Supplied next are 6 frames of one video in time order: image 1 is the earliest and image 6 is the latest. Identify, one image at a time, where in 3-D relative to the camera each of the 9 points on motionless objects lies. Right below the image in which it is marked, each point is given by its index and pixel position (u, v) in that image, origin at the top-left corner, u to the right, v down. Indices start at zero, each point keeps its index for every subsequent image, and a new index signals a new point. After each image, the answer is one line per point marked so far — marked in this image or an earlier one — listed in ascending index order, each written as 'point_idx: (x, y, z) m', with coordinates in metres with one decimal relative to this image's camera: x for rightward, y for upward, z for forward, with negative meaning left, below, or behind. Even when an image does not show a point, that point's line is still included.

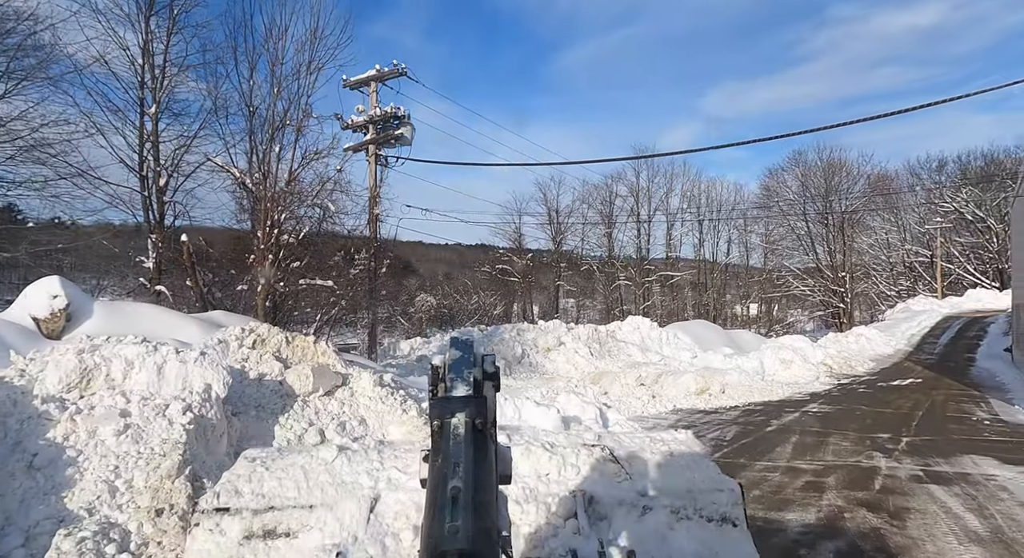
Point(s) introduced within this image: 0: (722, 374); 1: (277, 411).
0: (+5.8, -2.7, +18.9) m
1: (-2.9, -1.6, +8.2) m
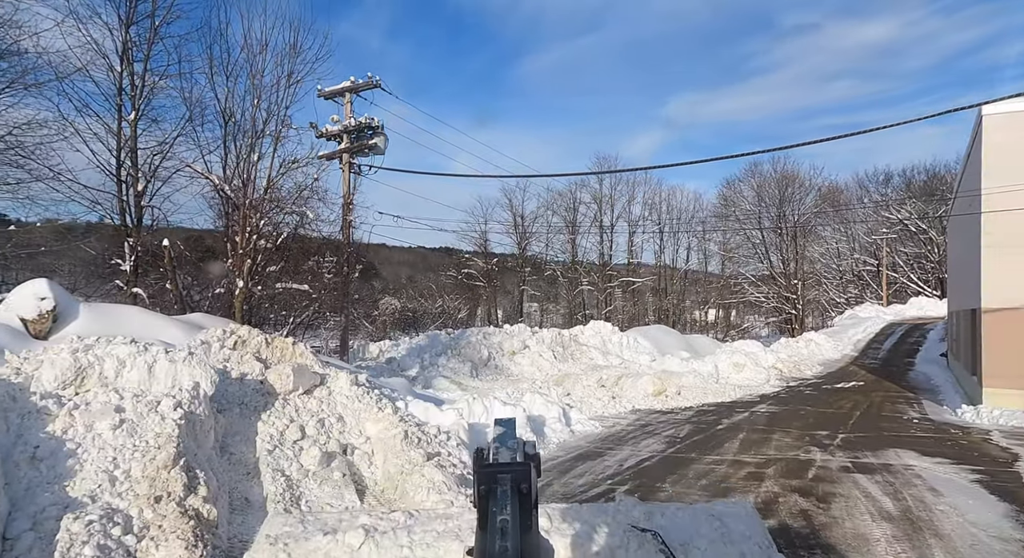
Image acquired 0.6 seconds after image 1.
0: (+4.9, -2.9, +19.8) m
1: (-3.3, -1.7, +8.7) m
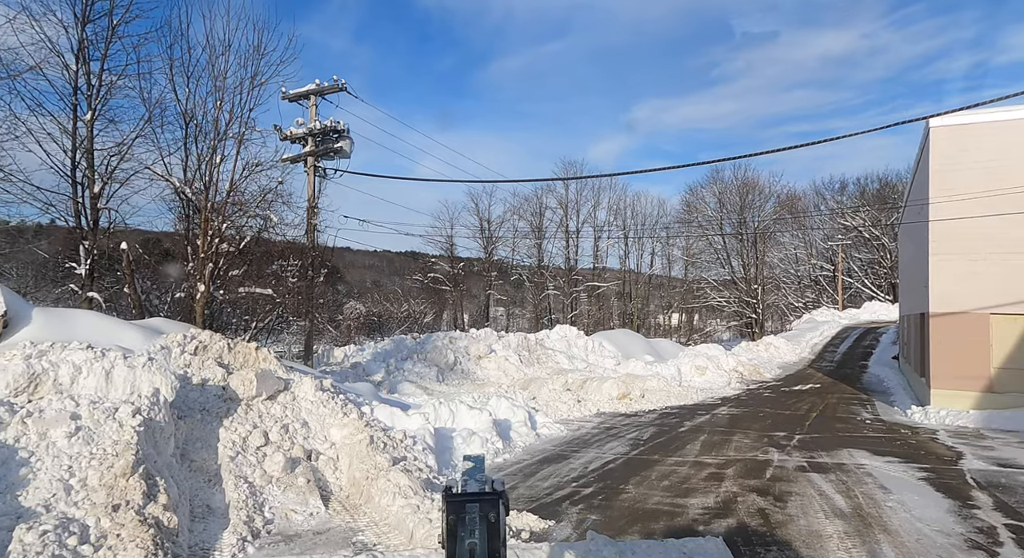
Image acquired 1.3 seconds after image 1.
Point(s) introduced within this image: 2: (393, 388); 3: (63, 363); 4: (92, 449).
0: (+3.8, -3.0, +20.1) m
1: (-3.7, -1.7, +8.6) m
2: (-3.0, -2.7, +16.7) m
3: (-4.9, -0.9, +7.4) m
4: (-4.1, -1.6, +6.5) m
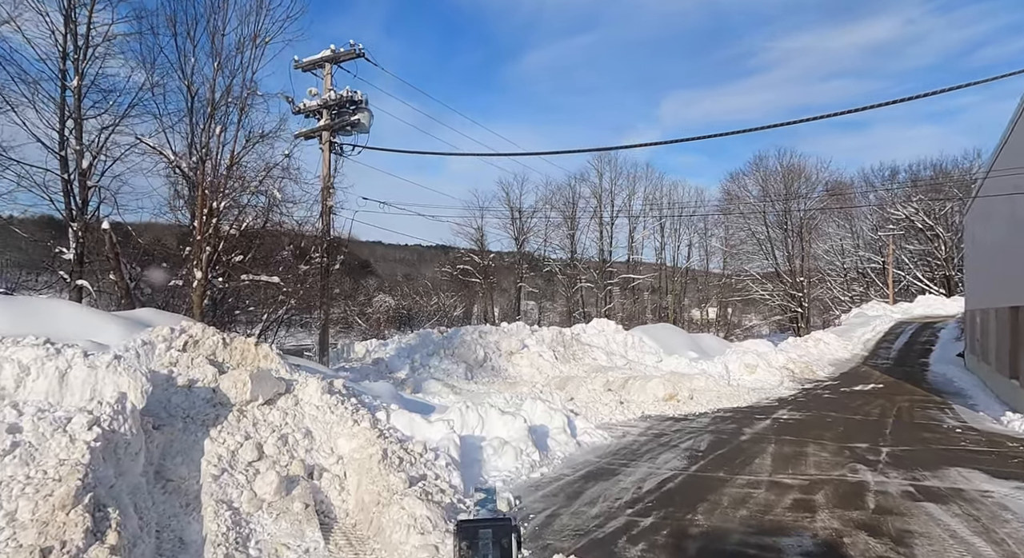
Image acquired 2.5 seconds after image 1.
0: (+4.8, -2.7, +18.4) m
1: (-3.3, -1.5, +7.2) m
2: (-2.1, -2.5, +15.4) m
3: (-4.5, -0.7, +6.1) m
4: (-3.7, -1.5, +5.2) m
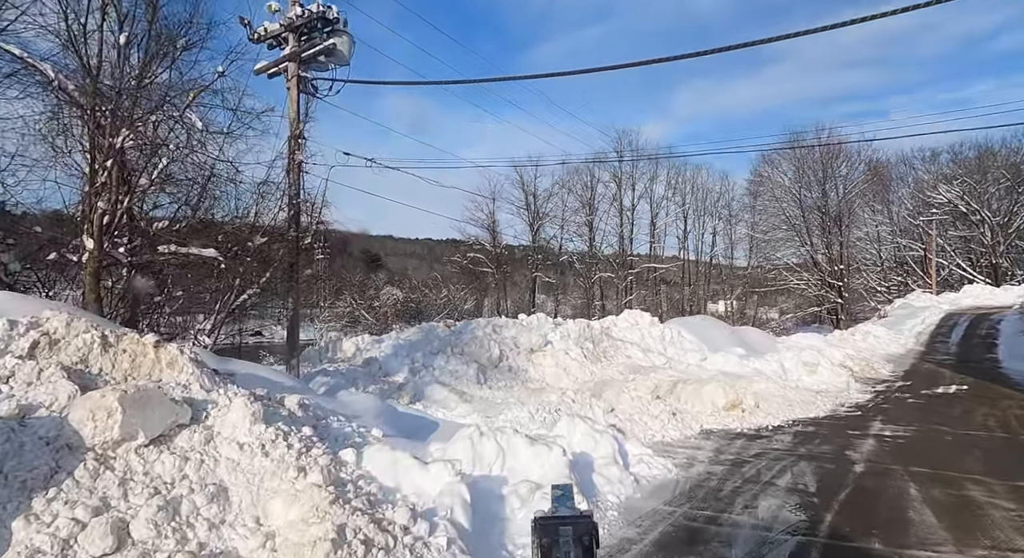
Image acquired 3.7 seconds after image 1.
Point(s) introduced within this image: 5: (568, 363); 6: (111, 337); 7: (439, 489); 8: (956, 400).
0: (+5.3, -2.3, +15.2) m
1: (-3.0, -1.3, +4.2) m
2: (-1.7, -2.1, +12.3) m
3: (-4.3, -0.5, +3.1) m
4: (-3.5, -1.2, +2.1) m
5: (+1.3, -2.0, +15.7) m
6: (-3.3, -0.5, +5.6) m
7: (-0.6, -1.7, +5.6) m
8: (+10.7, -2.9, +16.2) m
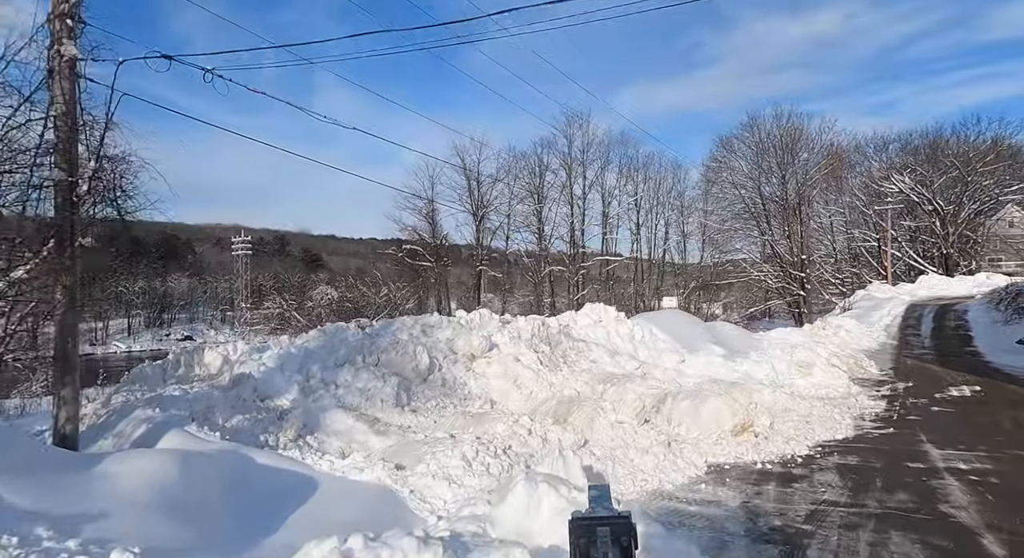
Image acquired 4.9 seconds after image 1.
0: (+4.1, -2.0, +11.9) m
1: (-3.2, -1.1, +0.3) m
2: (-2.6, -1.9, +8.5) m
3: (-4.4, -0.3, -1.0) m
4: (-3.5, -1.0, -1.8) m
5: (+0.1, -1.7, +12.1) m
6: (-3.7, -0.3, +1.6) m
7: (-1.0, -1.5, +1.9) m
8: (+9.4, -2.5, +13.3) m
